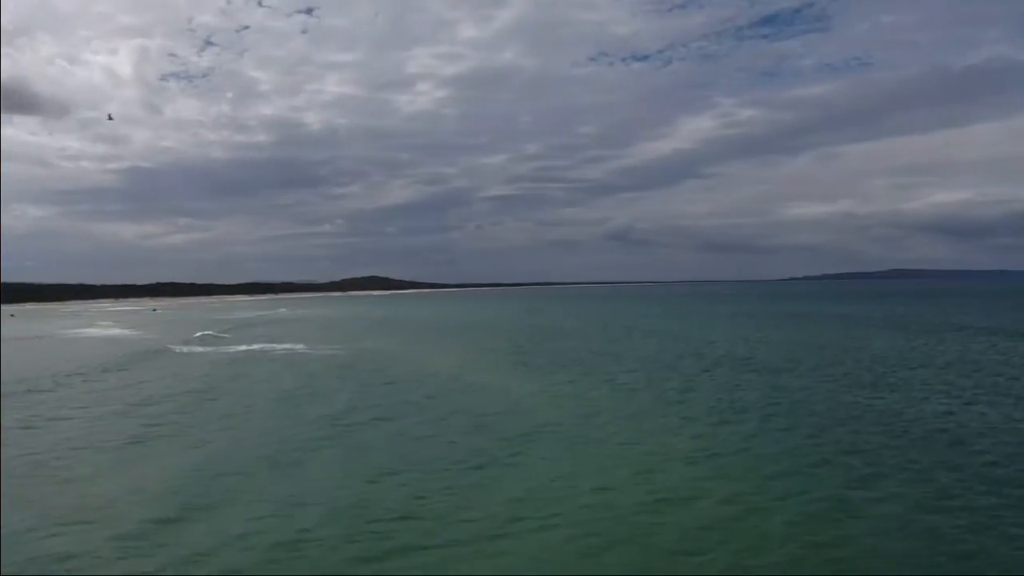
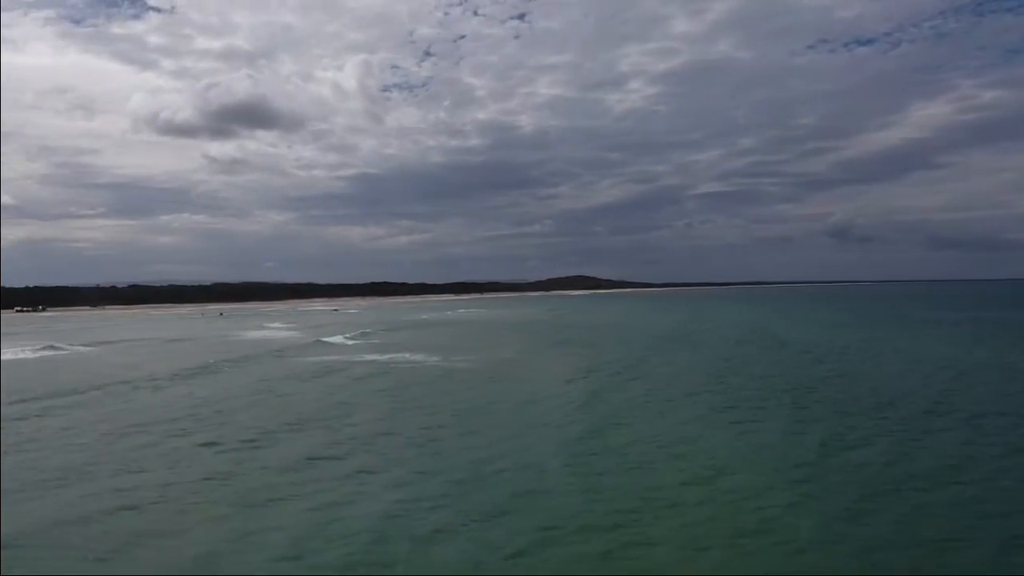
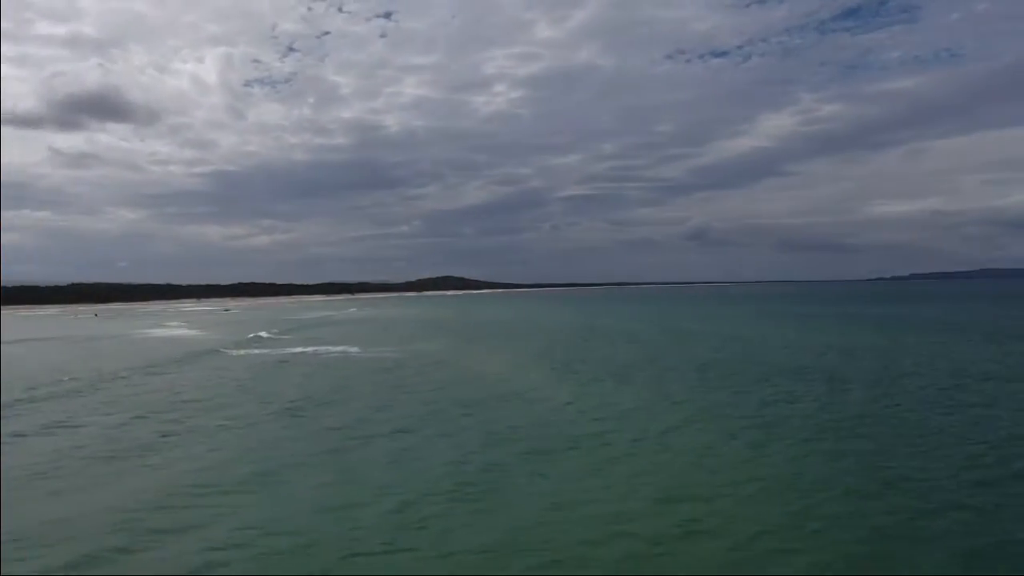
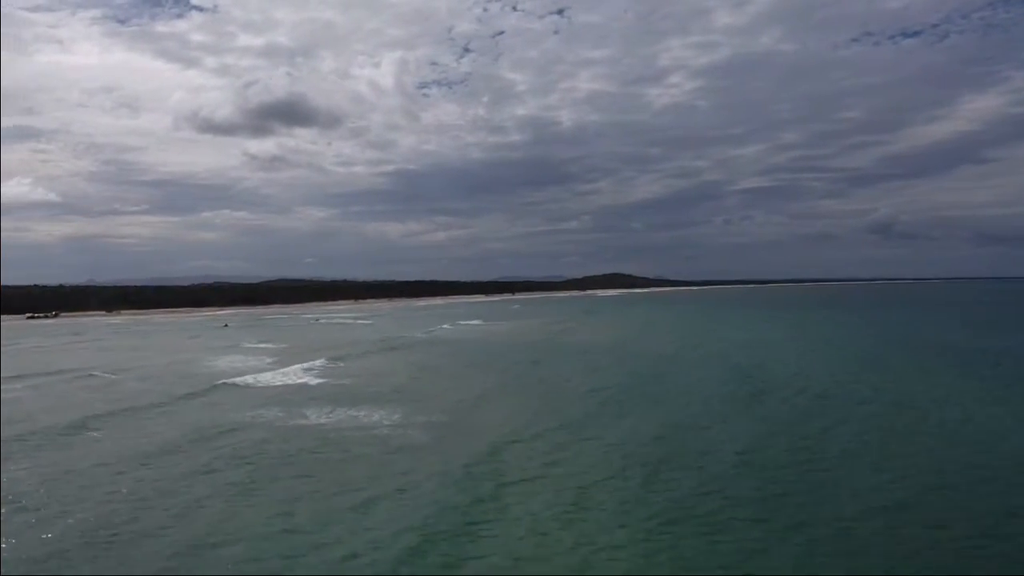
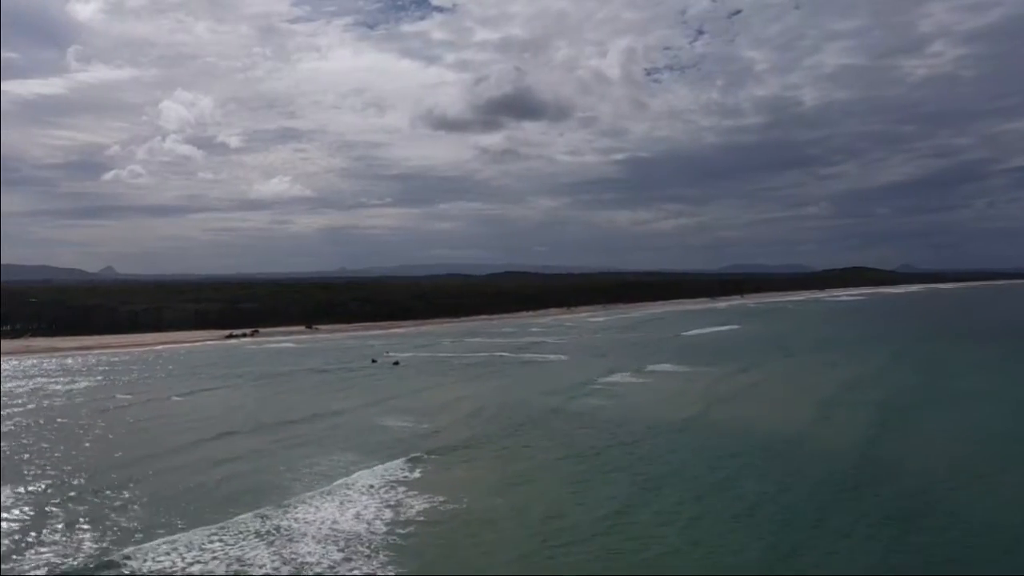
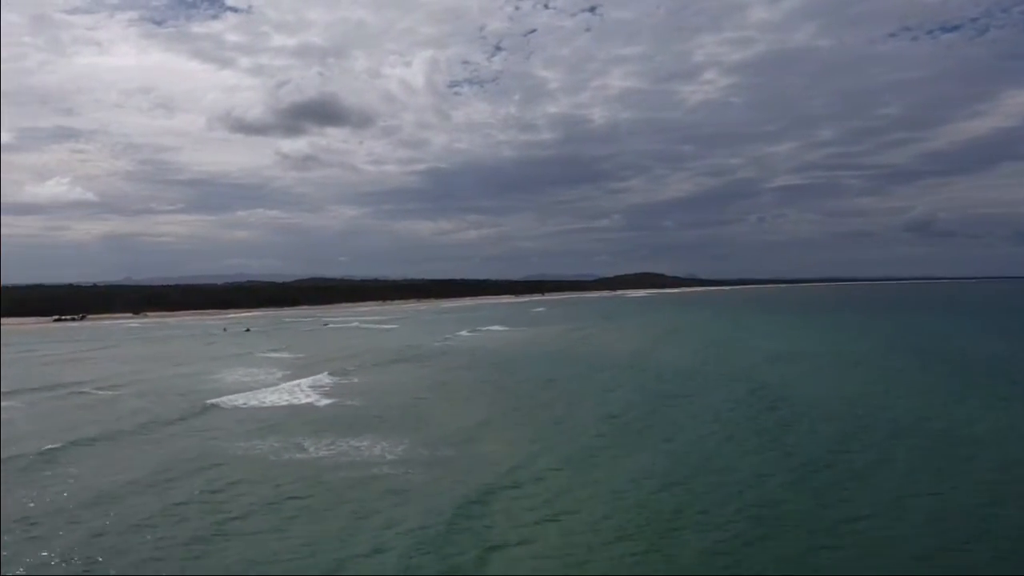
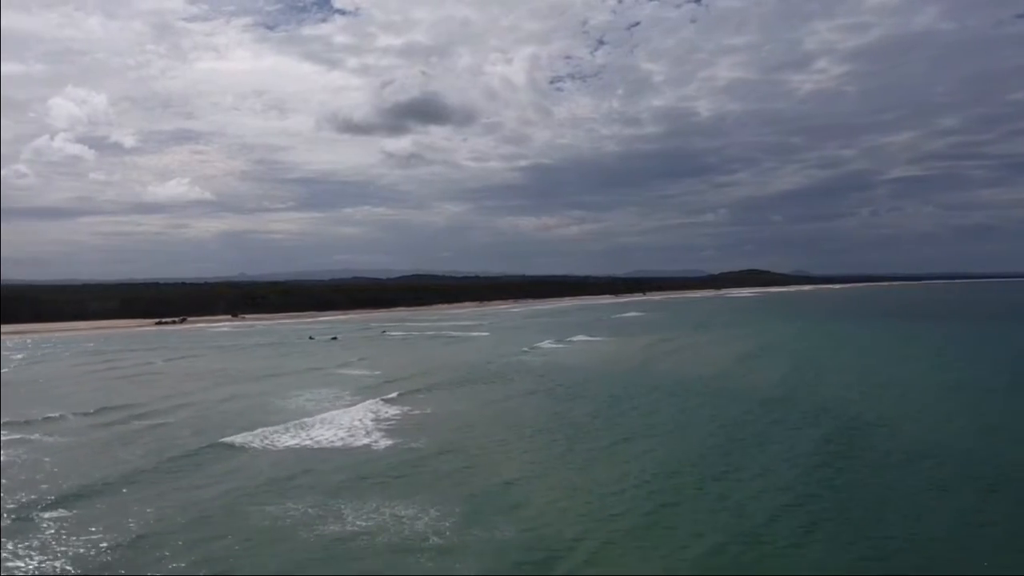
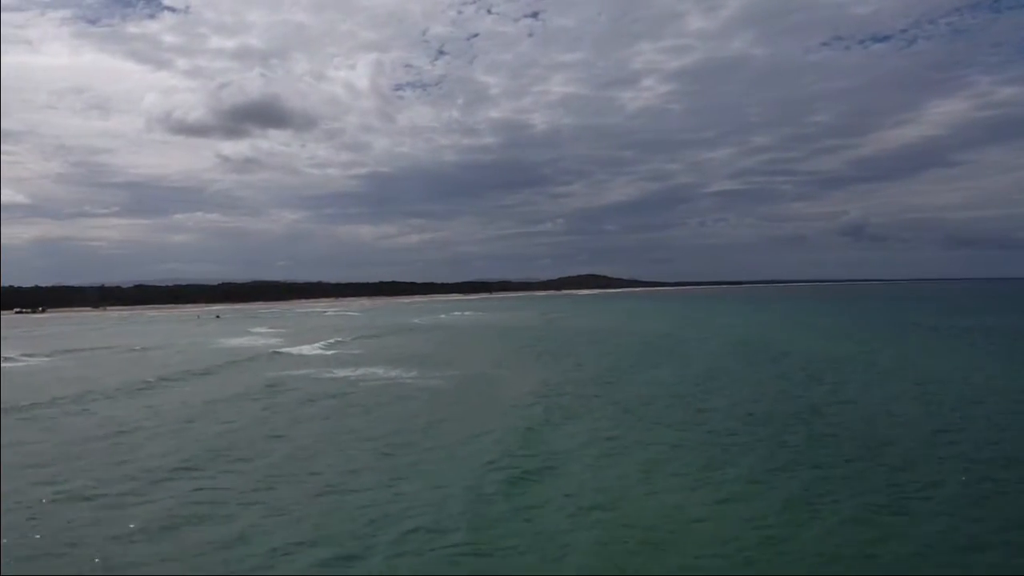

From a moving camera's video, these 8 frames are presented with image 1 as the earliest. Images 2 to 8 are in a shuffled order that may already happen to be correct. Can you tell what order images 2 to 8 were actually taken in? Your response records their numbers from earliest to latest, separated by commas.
3, 2, 8, 4, 6, 7, 5
